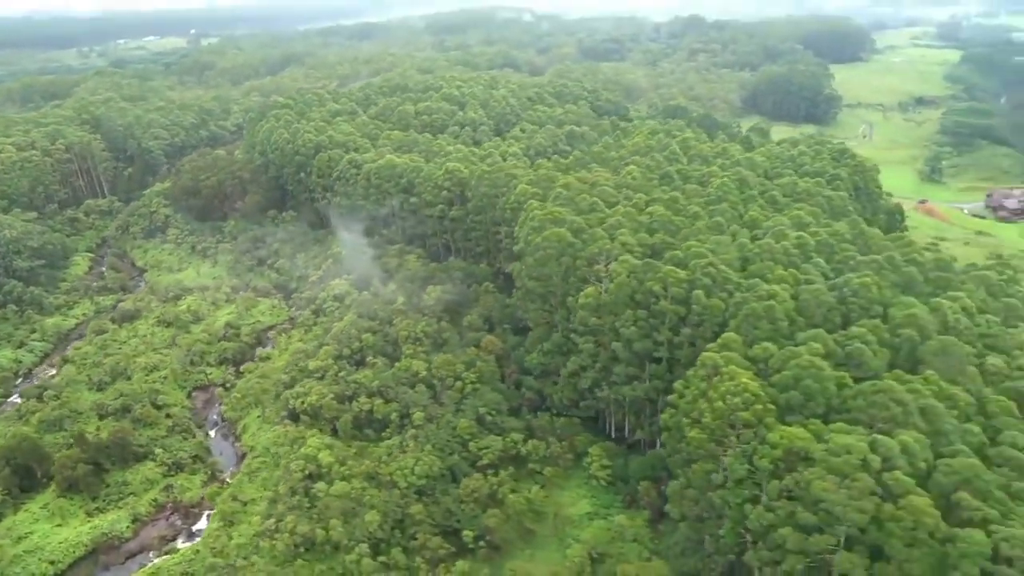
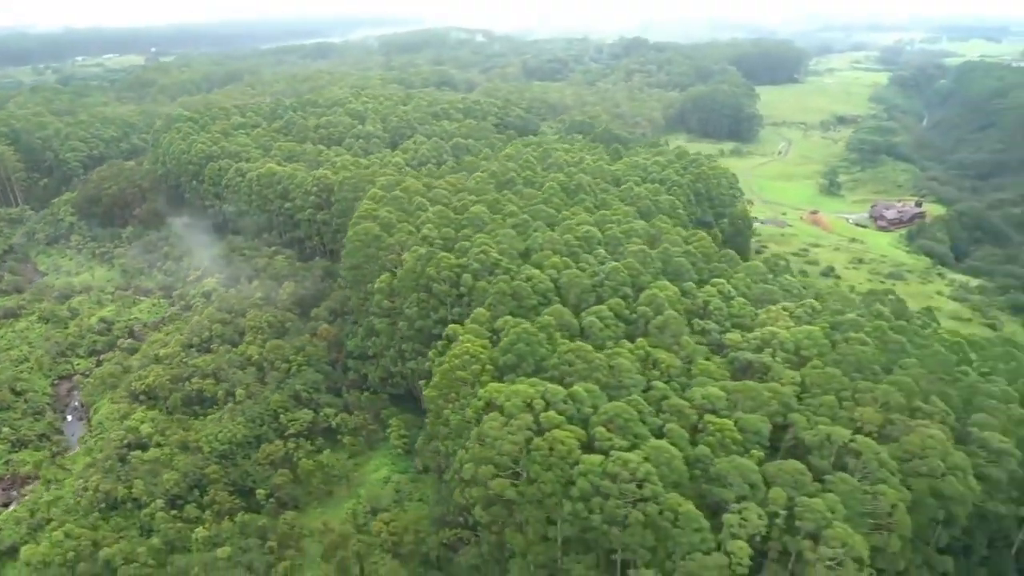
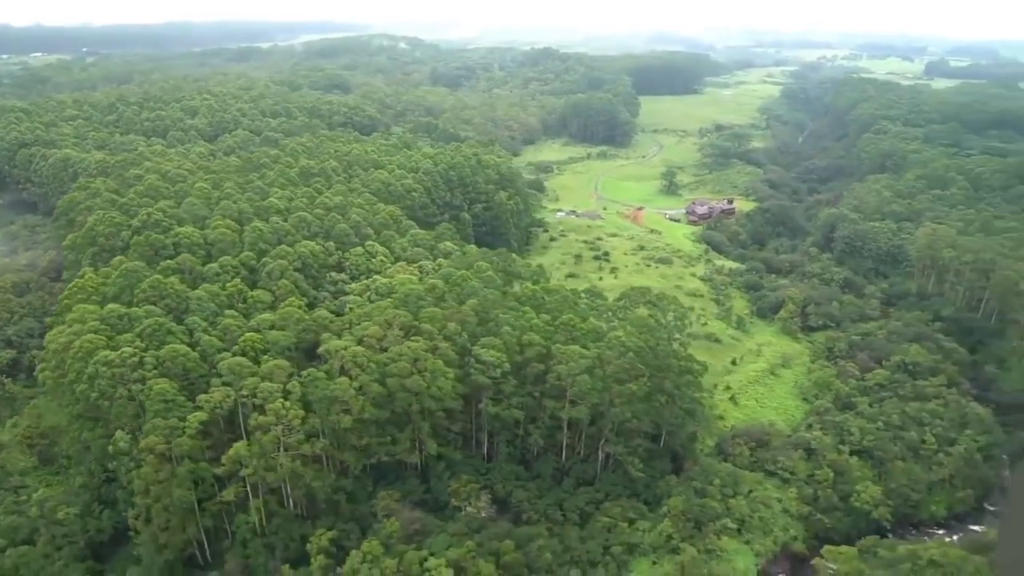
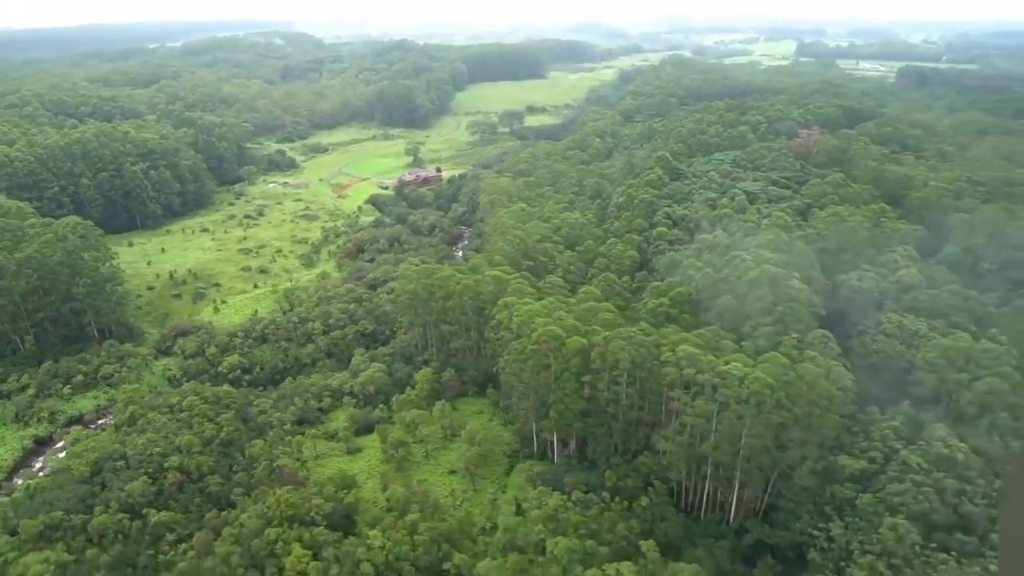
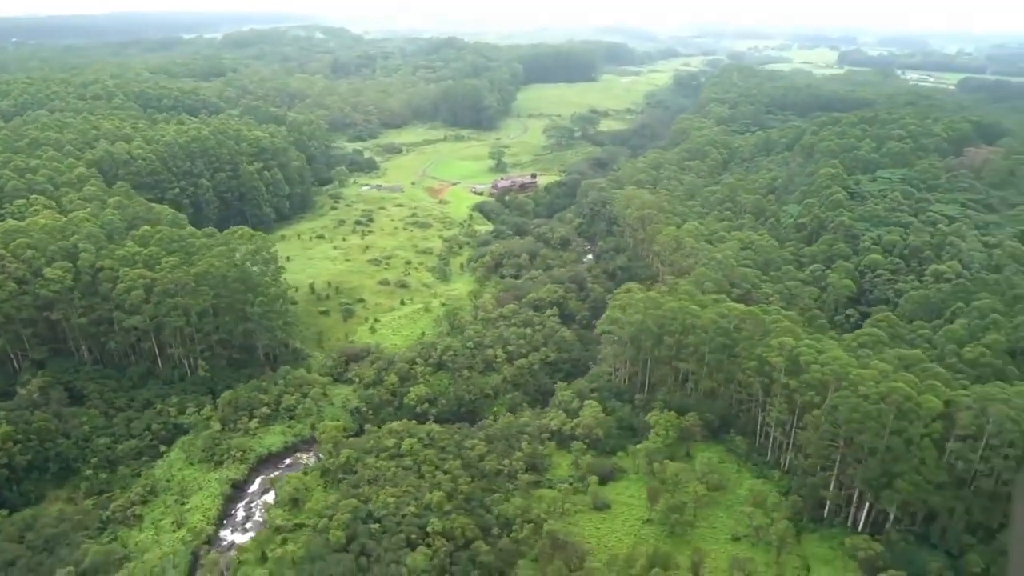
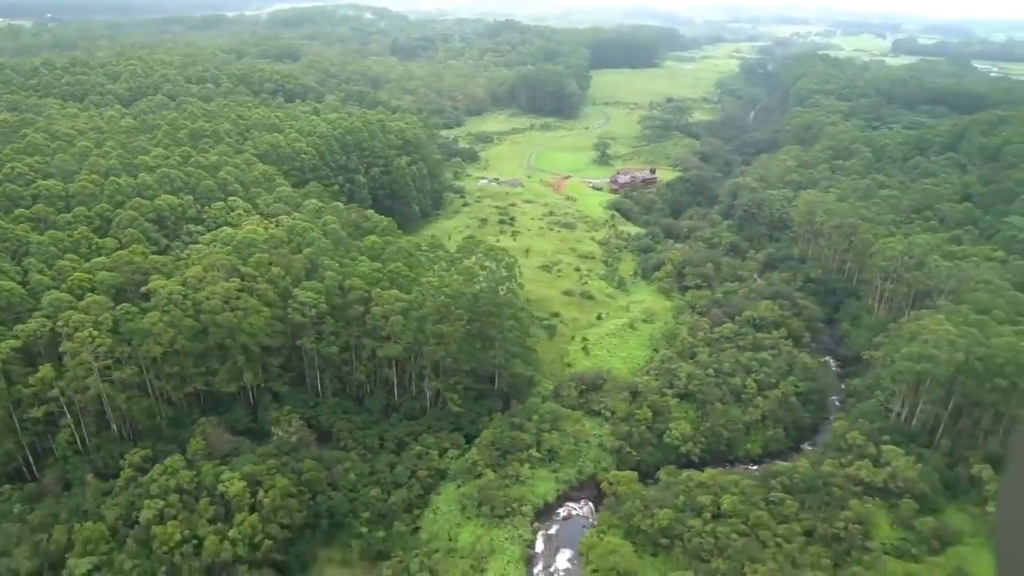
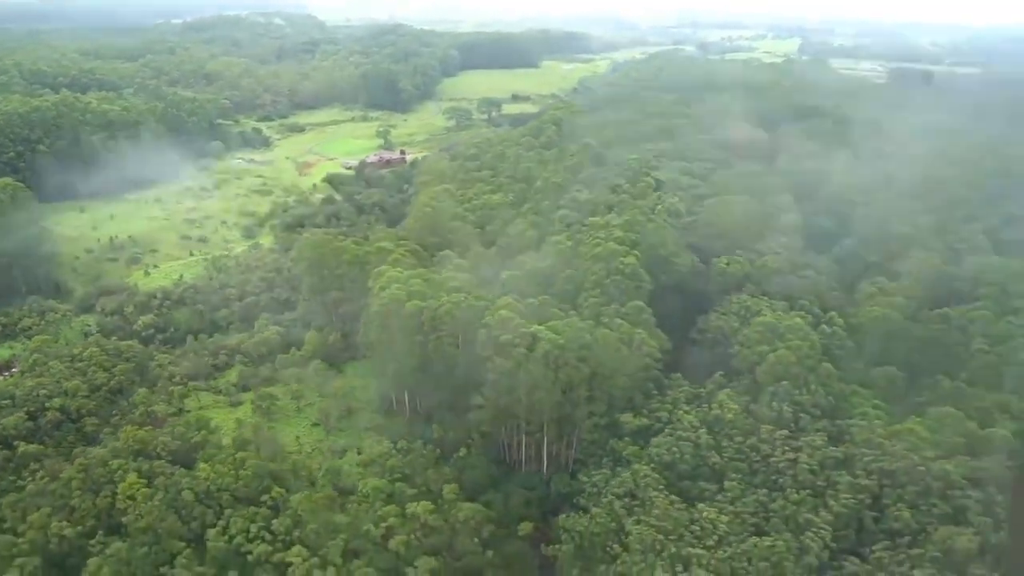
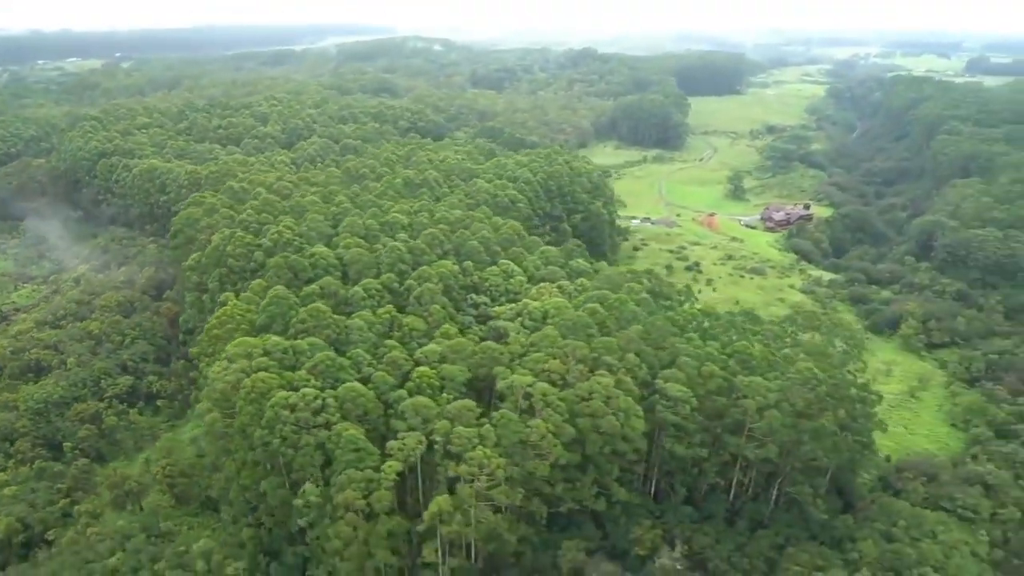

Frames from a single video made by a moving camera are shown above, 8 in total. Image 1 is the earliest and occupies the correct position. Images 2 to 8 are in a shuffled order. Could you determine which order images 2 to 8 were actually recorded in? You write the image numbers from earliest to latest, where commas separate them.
2, 8, 3, 6, 5, 4, 7
